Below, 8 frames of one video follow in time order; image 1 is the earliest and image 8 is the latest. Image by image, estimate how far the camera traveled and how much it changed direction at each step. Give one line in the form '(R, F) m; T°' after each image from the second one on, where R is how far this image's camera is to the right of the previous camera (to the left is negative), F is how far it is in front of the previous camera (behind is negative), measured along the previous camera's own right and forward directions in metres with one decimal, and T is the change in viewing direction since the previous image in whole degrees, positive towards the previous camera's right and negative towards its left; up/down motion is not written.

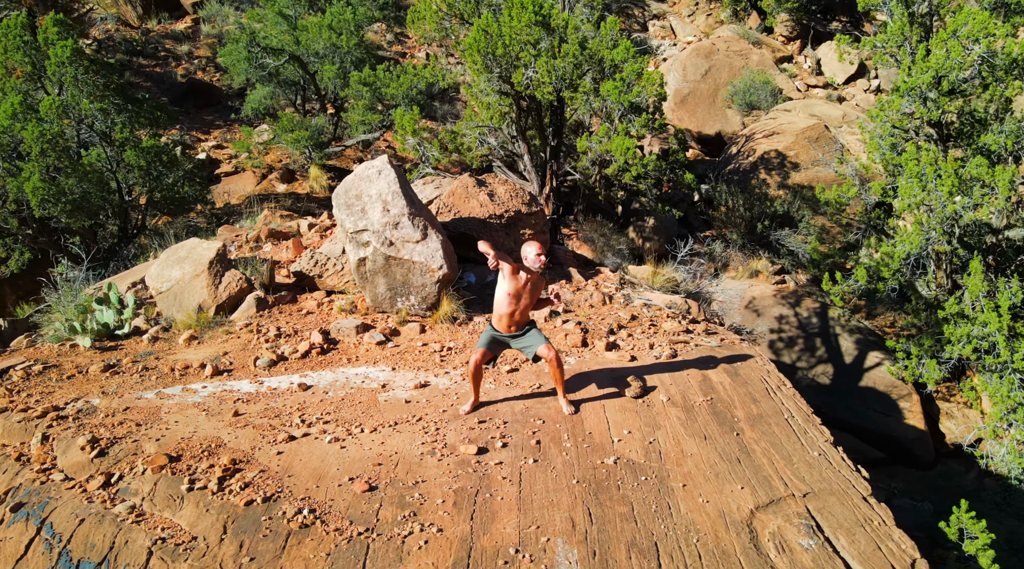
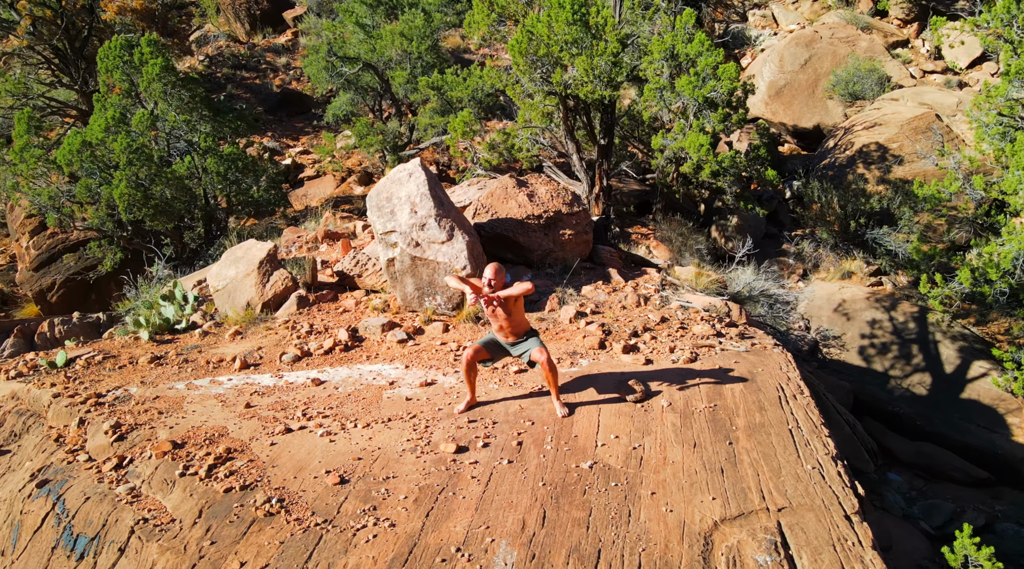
(+1.3, 0.0) m; -10°
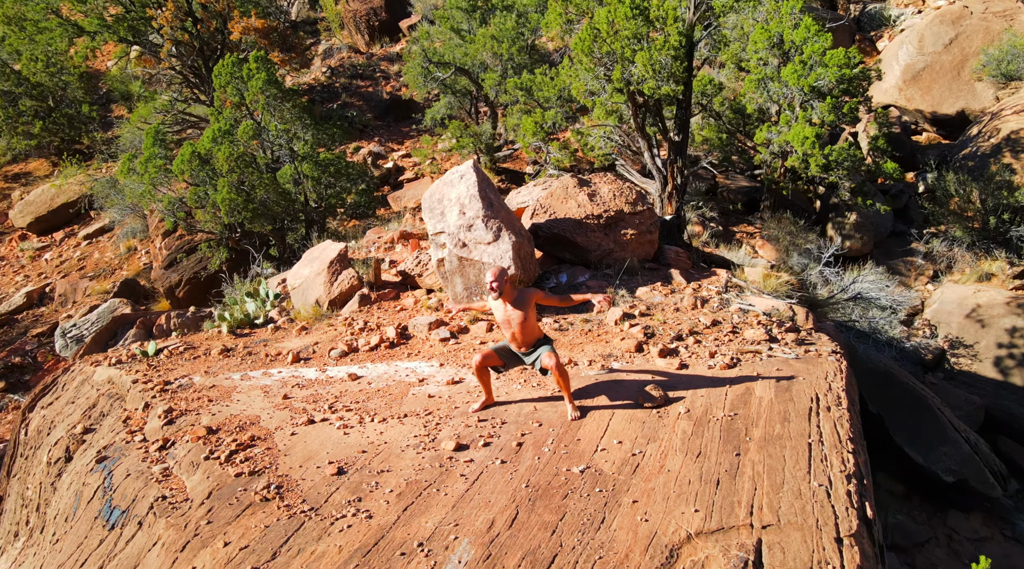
(+1.4, +0.1) m; -12°
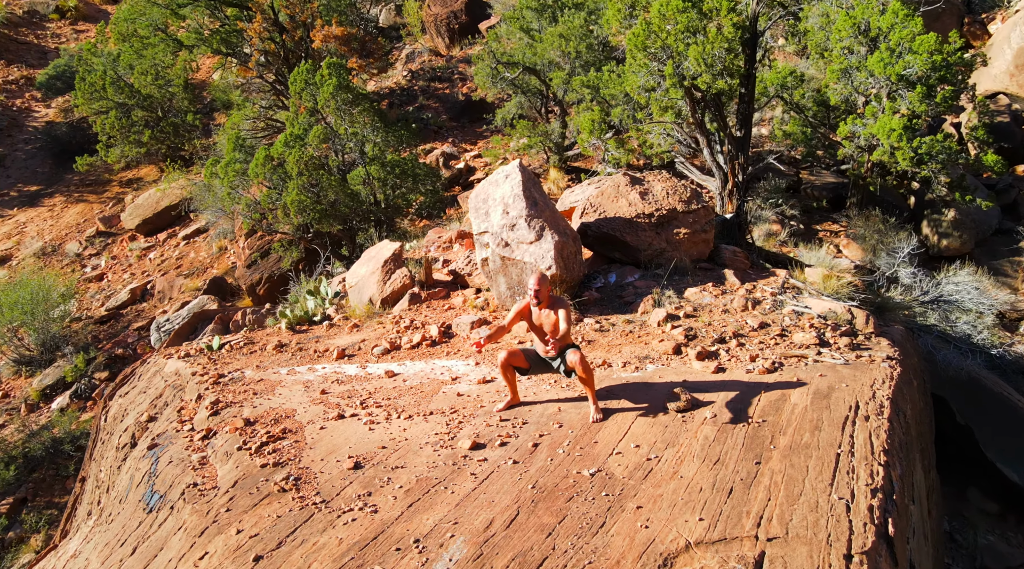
(+0.8, +0.1) m; -8°
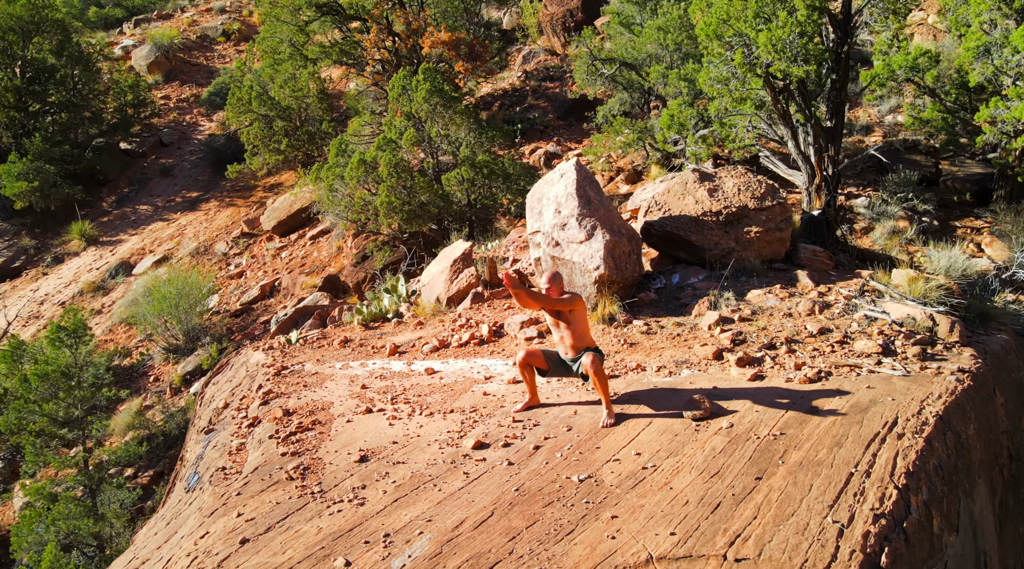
(+1.4, +0.2) m; -12°
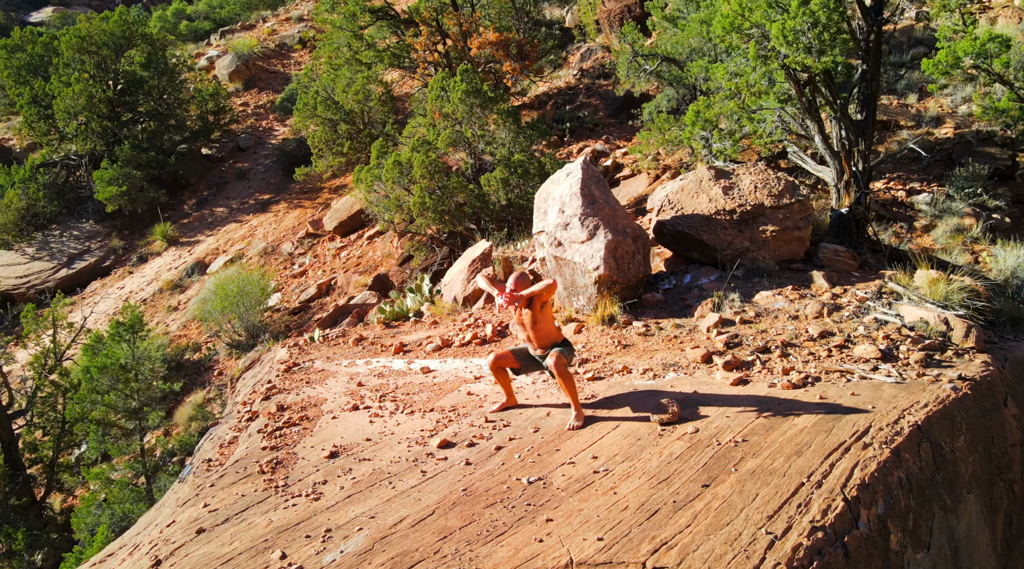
(+1.1, +0.1) m; -8°
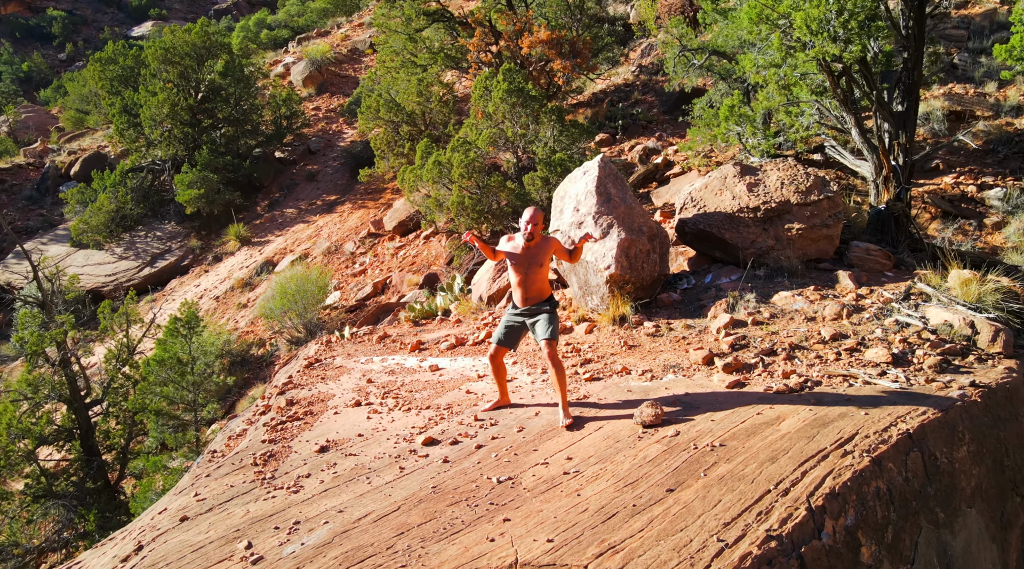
(+0.9, +0.1) m; -7°
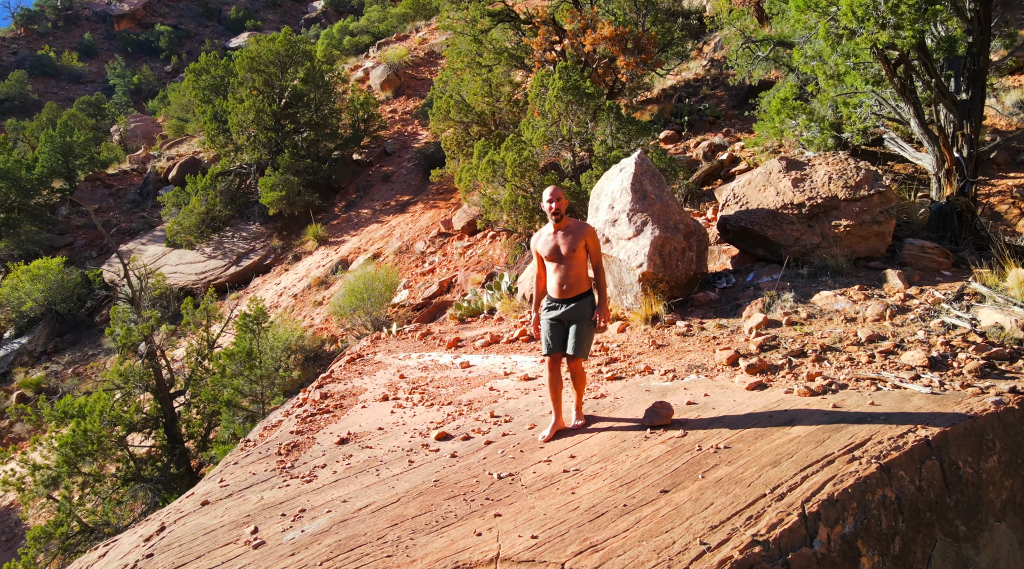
(+0.7, +0.1) m; -7°
